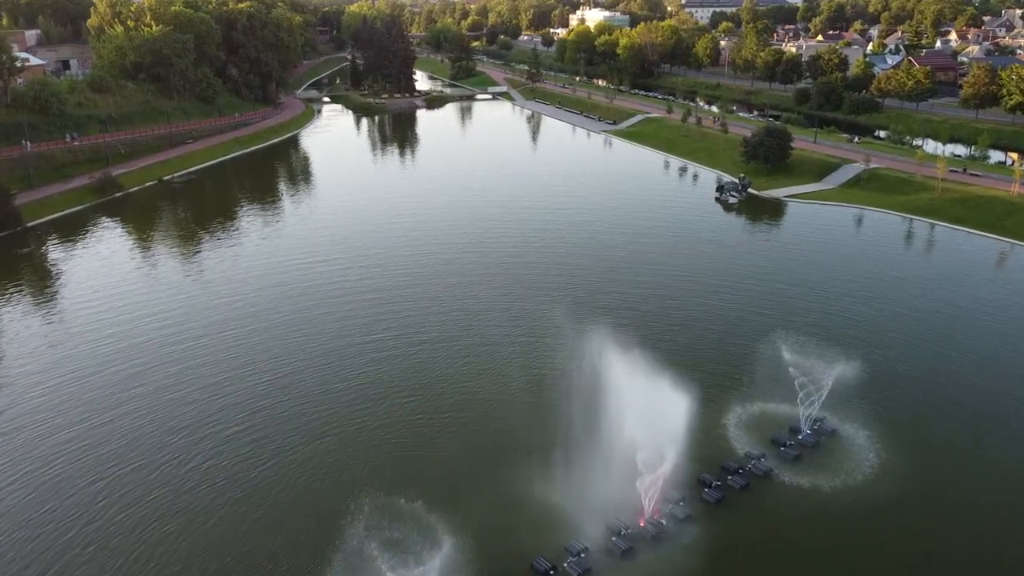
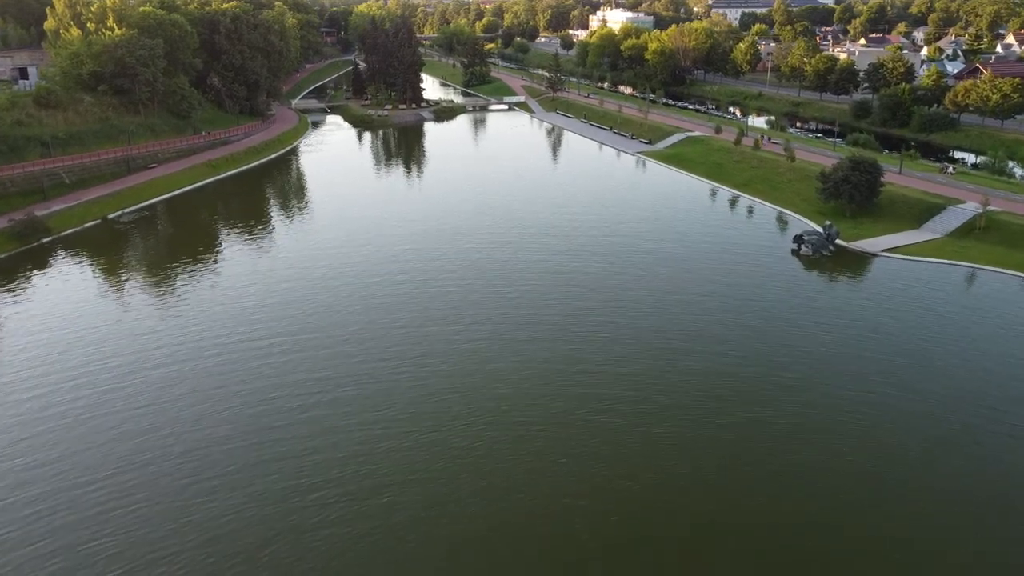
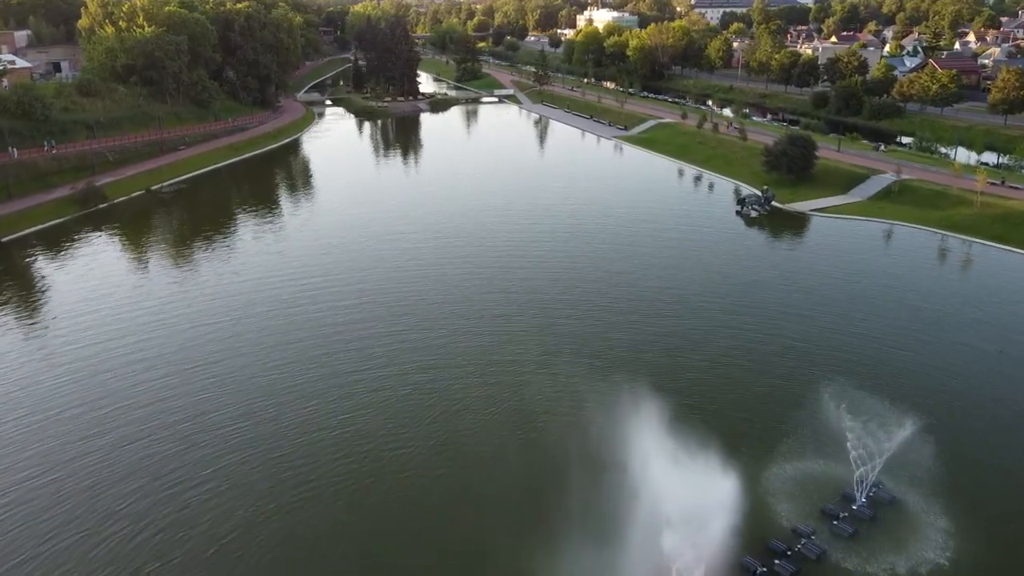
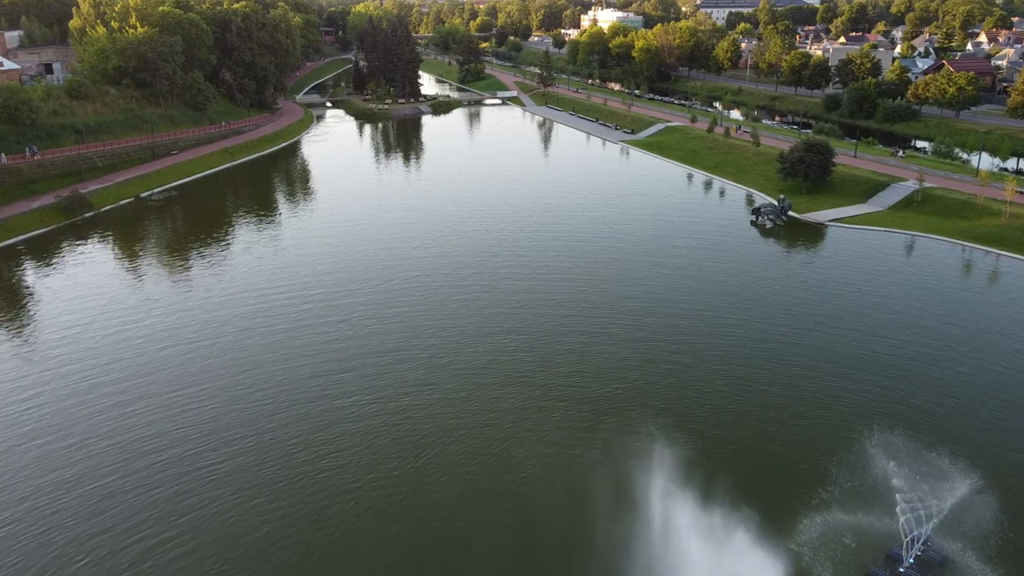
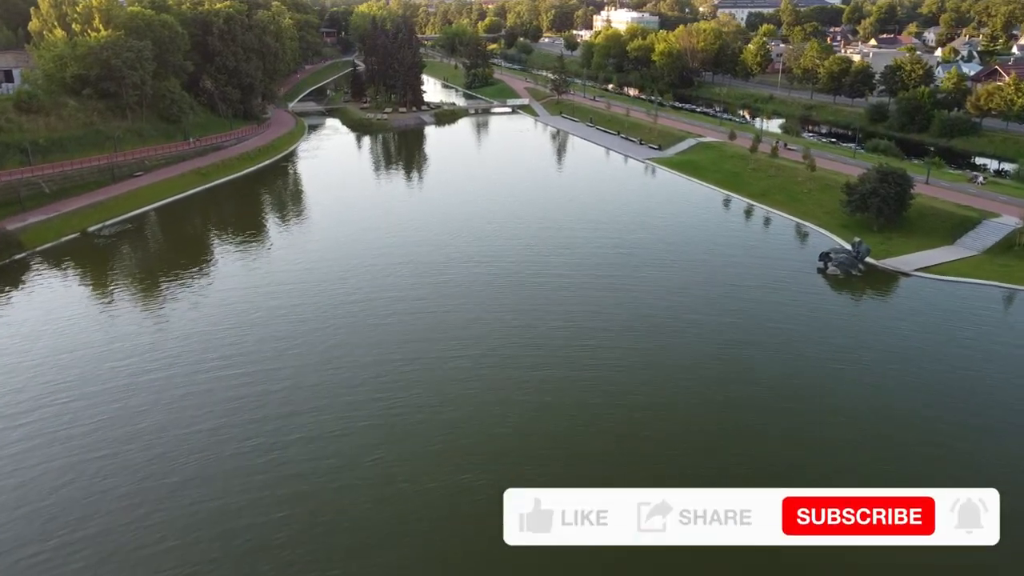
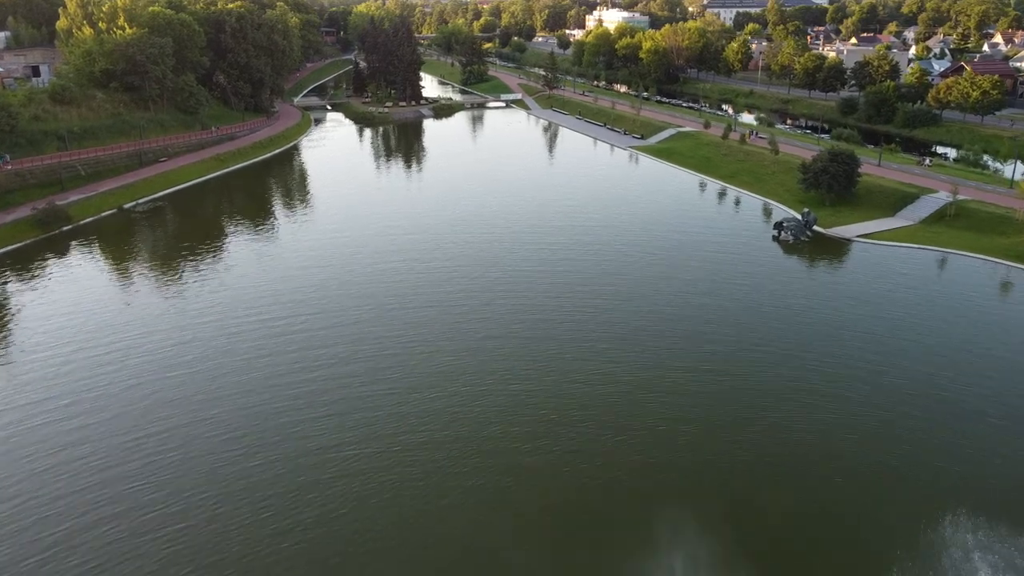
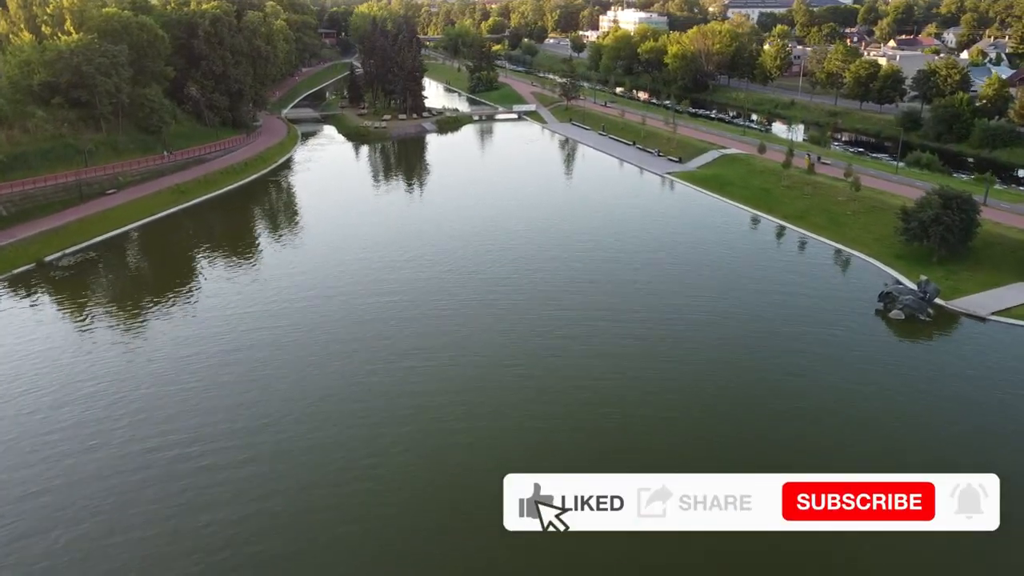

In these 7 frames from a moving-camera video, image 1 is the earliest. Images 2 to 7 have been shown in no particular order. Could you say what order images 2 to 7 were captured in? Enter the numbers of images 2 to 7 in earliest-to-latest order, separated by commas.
3, 4, 6, 2, 5, 7
